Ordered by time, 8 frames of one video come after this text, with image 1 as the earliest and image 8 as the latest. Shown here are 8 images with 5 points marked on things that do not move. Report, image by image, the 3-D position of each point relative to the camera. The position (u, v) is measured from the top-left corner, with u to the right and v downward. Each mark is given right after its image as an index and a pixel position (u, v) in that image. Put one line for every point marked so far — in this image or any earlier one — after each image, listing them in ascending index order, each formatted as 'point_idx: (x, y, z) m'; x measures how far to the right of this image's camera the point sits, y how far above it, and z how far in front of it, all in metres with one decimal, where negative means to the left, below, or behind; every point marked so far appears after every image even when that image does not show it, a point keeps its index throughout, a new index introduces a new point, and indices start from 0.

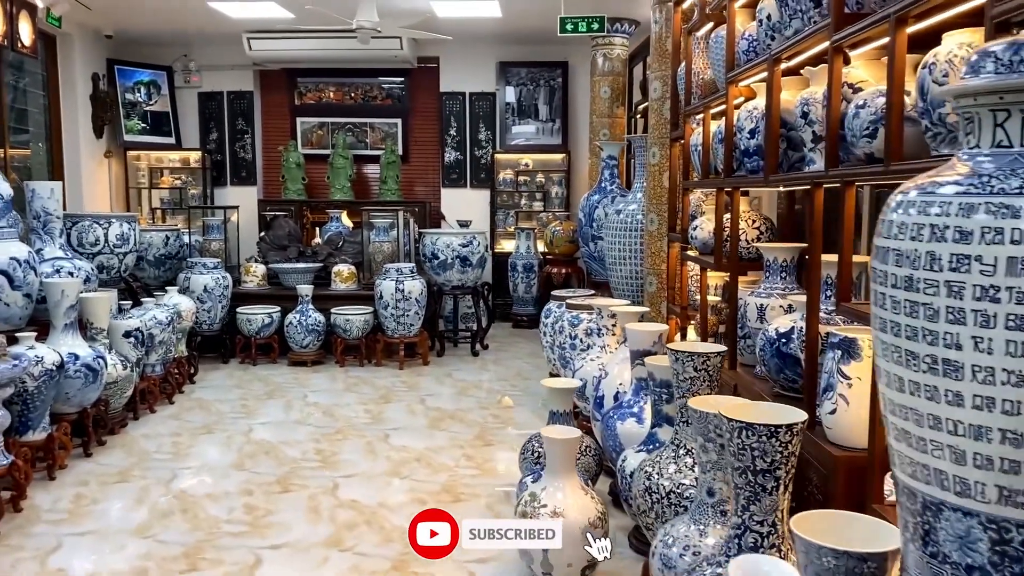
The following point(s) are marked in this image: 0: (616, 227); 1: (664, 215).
0: (+0.6, +0.4, +4.7) m
1: (+0.8, +0.4, +4.2) m
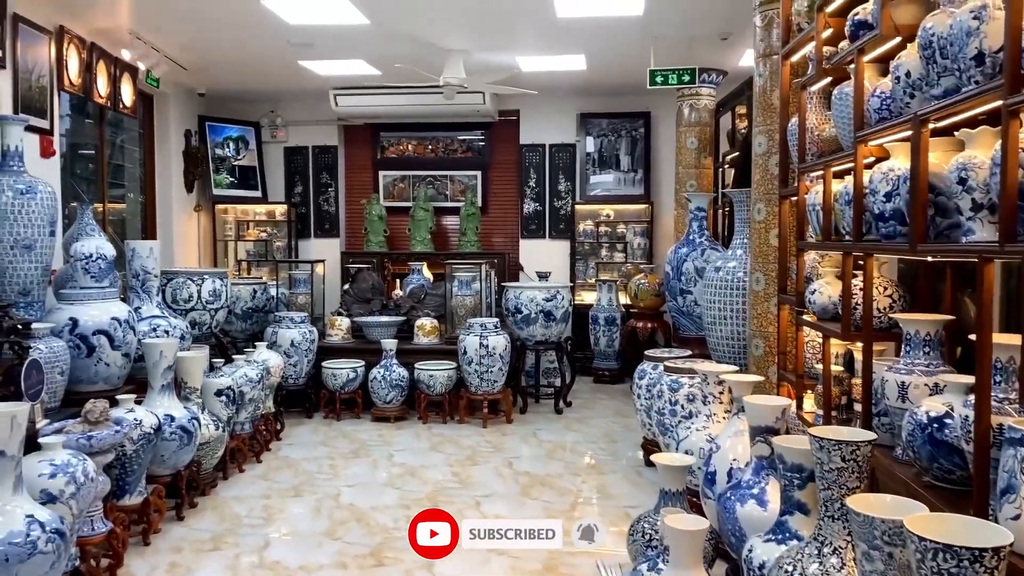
0: (+1.1, 0.0, +4.5) m
1: (+1.3, +0.1, +3.9) m
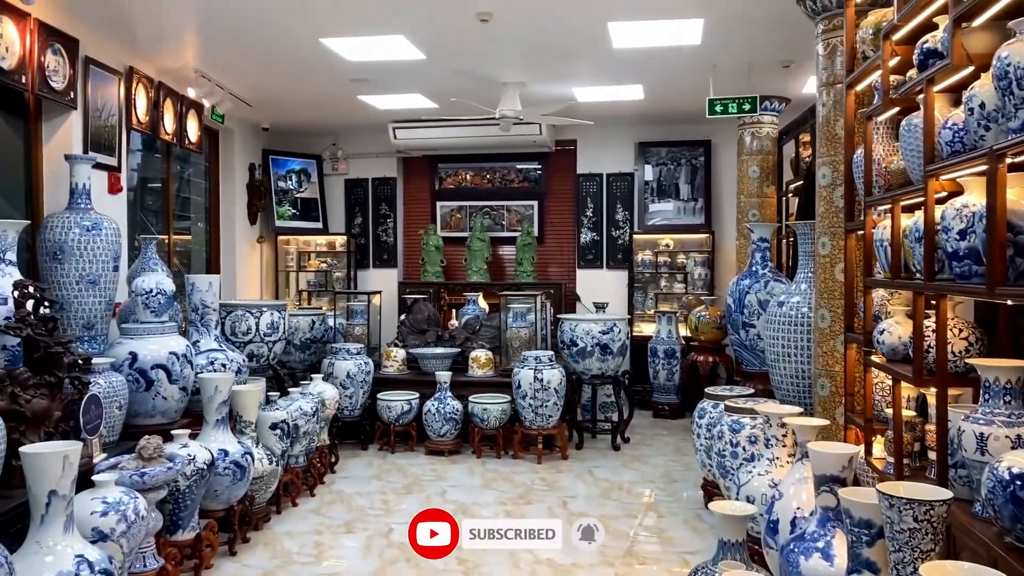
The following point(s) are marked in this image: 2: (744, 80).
0: (+1.4, -0.2, +4.3) m
1: (+1.5, -0.1, +3.8) m
2: (+1.7, +1.5, +5.8) m
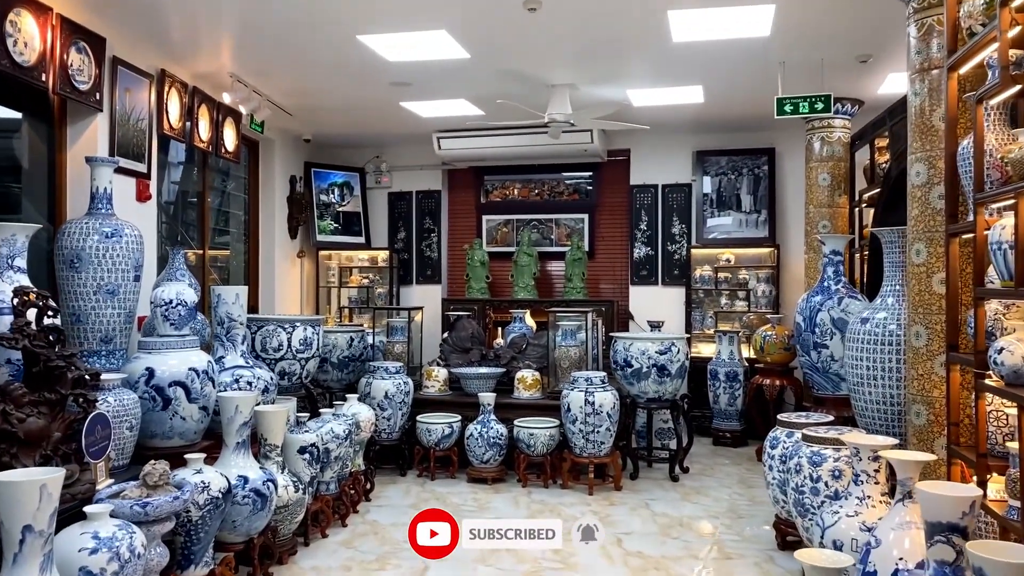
0: (+1.6, -0.2, +3.9) m
1: (+1.7, -0.2, +3.3) m
2: (+2.0, +1.4, +5.3) m
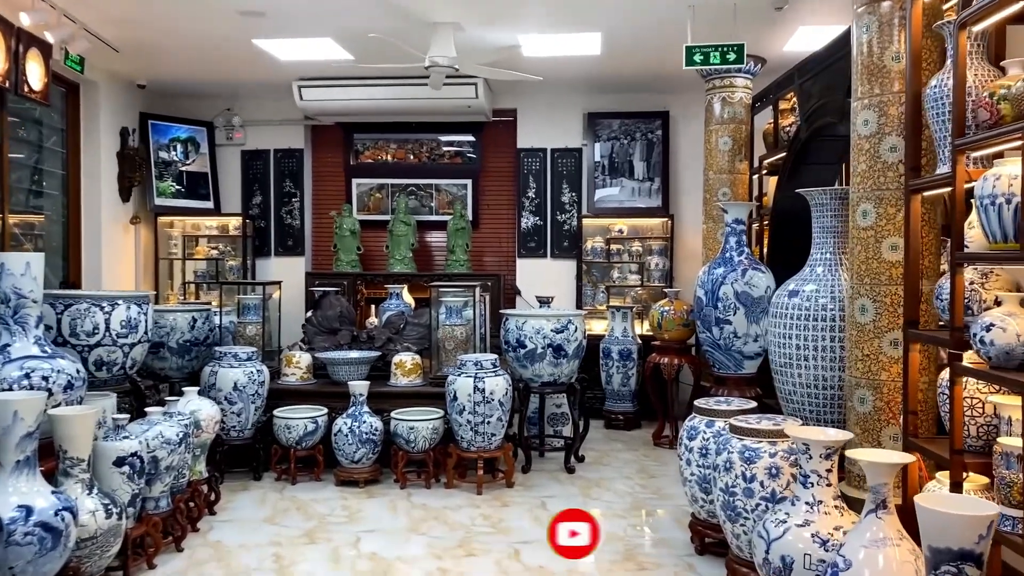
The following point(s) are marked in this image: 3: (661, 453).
0: (+1.1, -0.1, +3.4) m
1: (+1.3, 0.0, +2.8) m
2: (+1.3, +1.6, +4.9) m
3: (+1.0, -1.1, +5.3) m
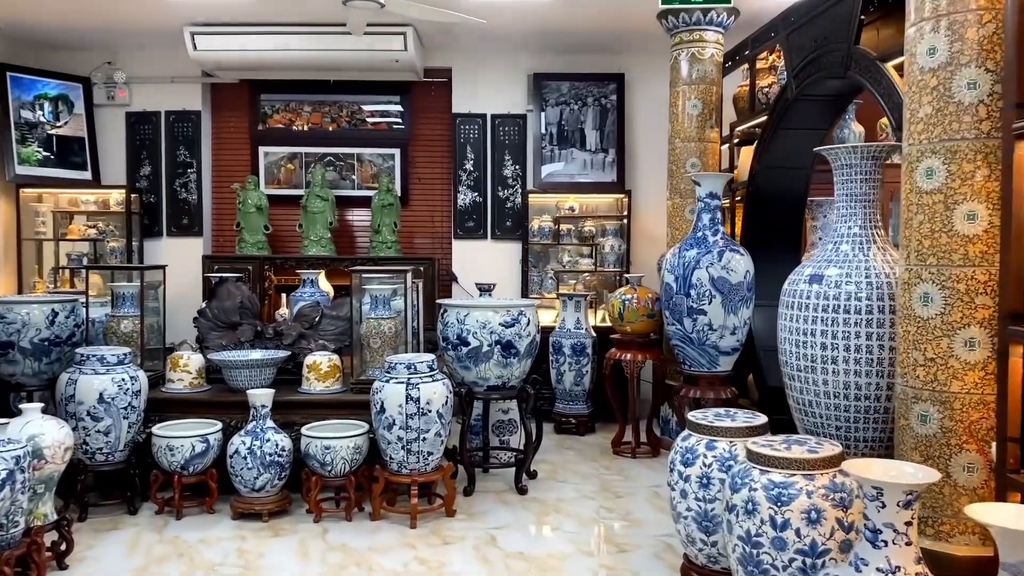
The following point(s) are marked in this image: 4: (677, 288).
0: (+1.0, -0.1, +2.7) m
1: (+1.2, 0.0, +2.1) m
2: (+0.9, +1.6, +4.1) m
3: (+0.6, -1.0, +4.6) m
4: (+0.9, 0.0, +4.4) m
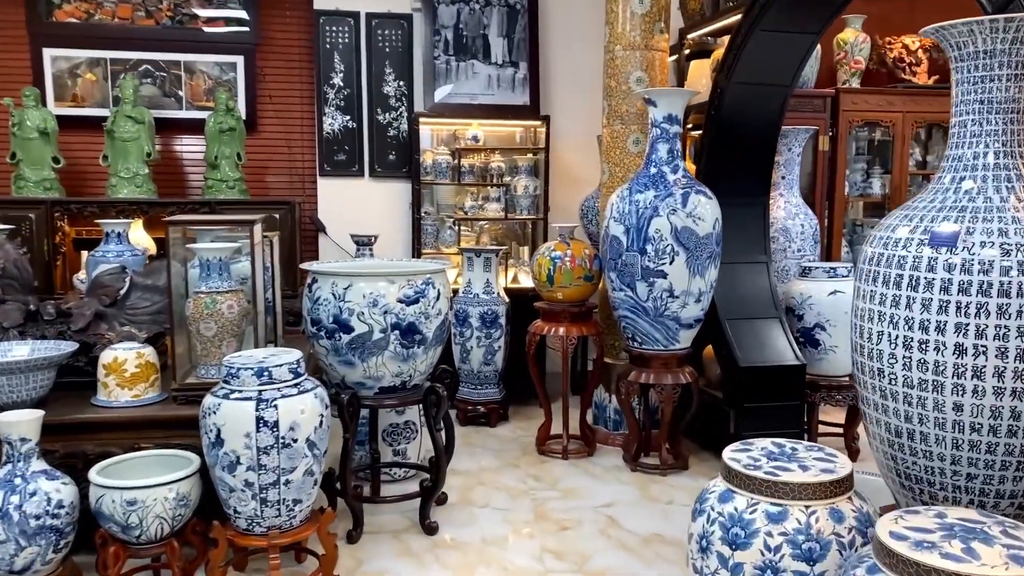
0: (+0.8, 0.0, +1.7) m
1: (+1.1, 0.0, +1.2) m
2: (+0.6, +1.8, +3.0) m
3: (+0.2, -0.8, +3.5) m
4: (+0.5, +0.2, +3.3) m
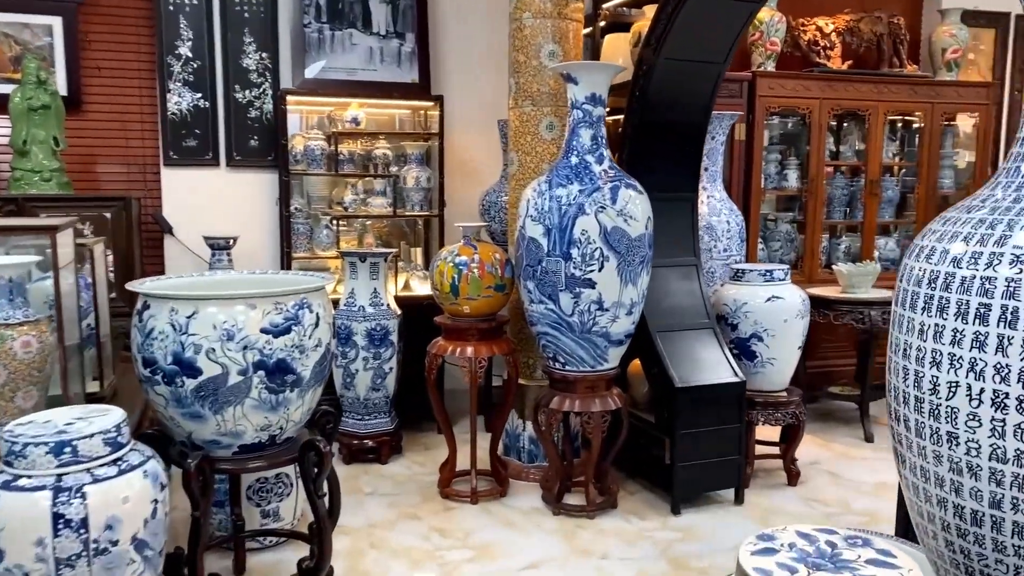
0: (+0.7, 0.0, +1.2) m
1: (+1.1, 0.0, +0.7) m
2: (+0.2, +1.8, +2.4) m
3: (-0.2, -0.8, +2.9) m
4: (+0.1, +0.1, +2.8) m
